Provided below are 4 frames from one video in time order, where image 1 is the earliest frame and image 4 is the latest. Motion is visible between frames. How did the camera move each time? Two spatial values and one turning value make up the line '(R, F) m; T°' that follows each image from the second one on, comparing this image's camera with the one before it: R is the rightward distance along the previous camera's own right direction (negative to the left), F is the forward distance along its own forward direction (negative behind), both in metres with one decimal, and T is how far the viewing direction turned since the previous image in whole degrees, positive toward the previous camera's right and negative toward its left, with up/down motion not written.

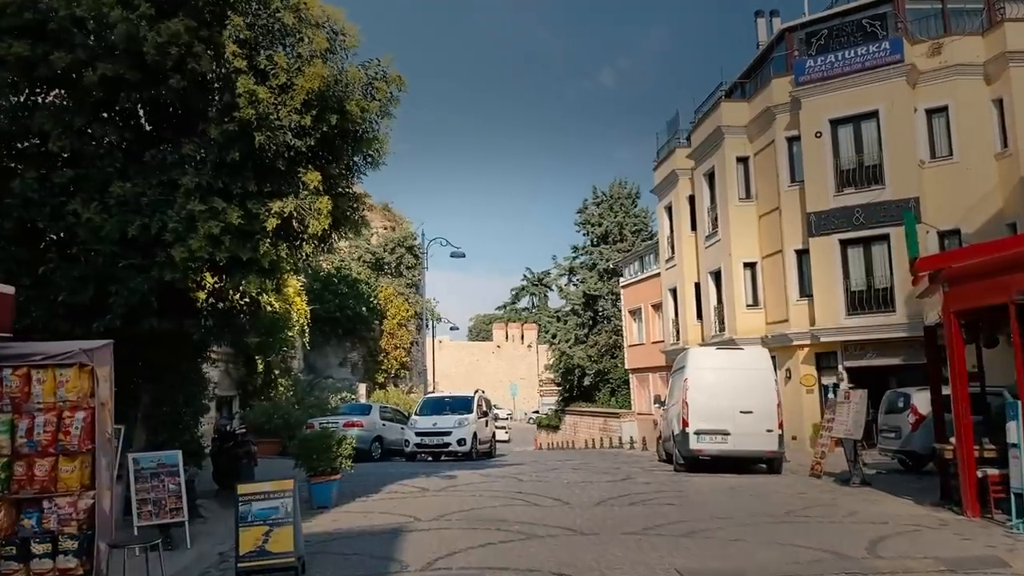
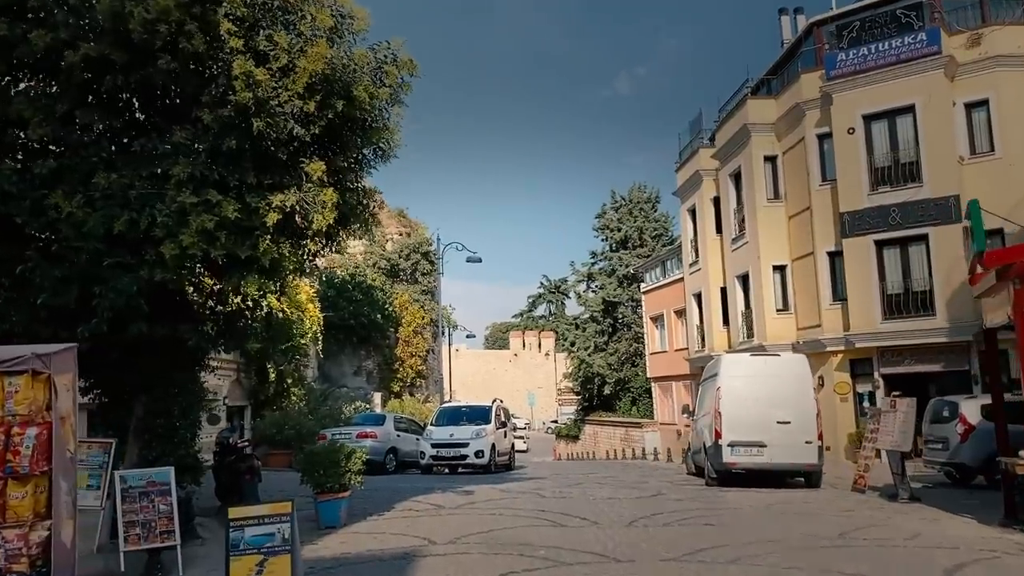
(-0.1, +0.9) m; -1°
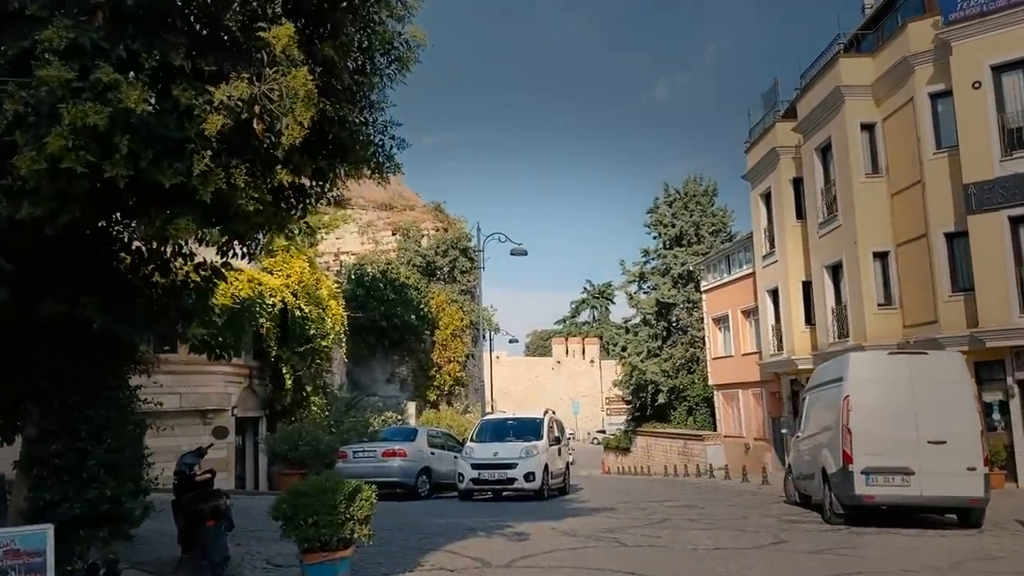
(-0.3, +3.6) m; -3°
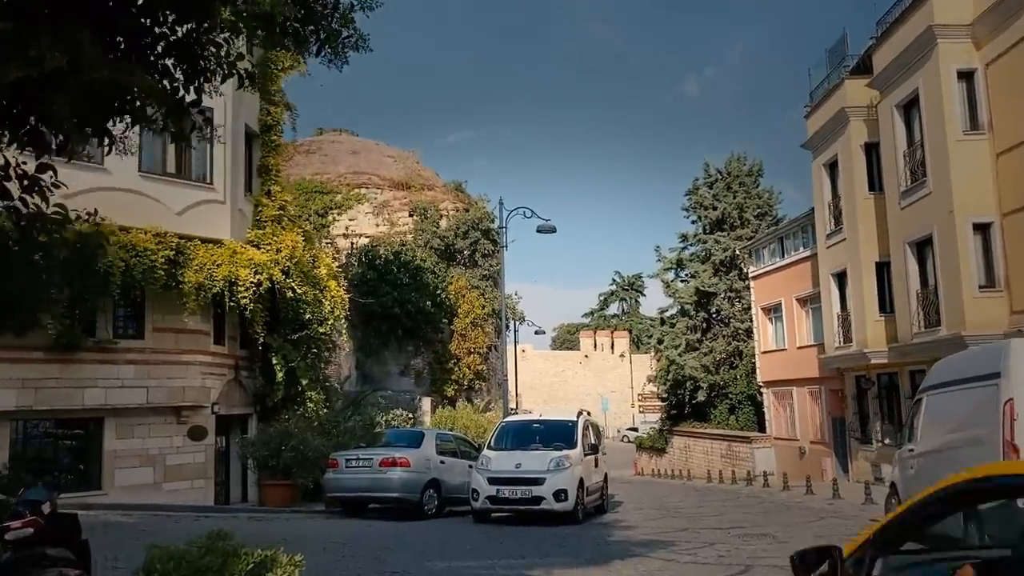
(0.0, +3.4) m; -2°
